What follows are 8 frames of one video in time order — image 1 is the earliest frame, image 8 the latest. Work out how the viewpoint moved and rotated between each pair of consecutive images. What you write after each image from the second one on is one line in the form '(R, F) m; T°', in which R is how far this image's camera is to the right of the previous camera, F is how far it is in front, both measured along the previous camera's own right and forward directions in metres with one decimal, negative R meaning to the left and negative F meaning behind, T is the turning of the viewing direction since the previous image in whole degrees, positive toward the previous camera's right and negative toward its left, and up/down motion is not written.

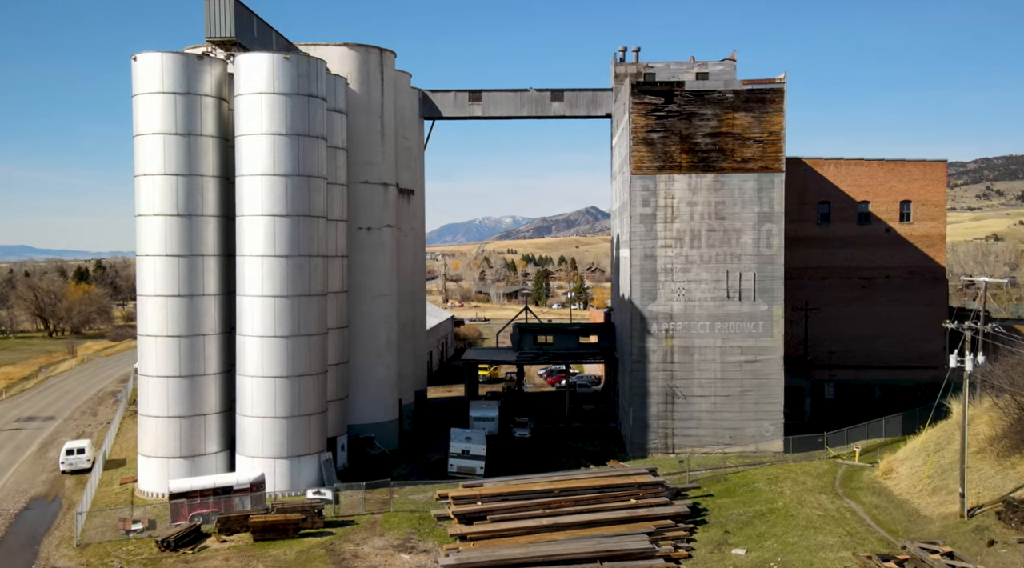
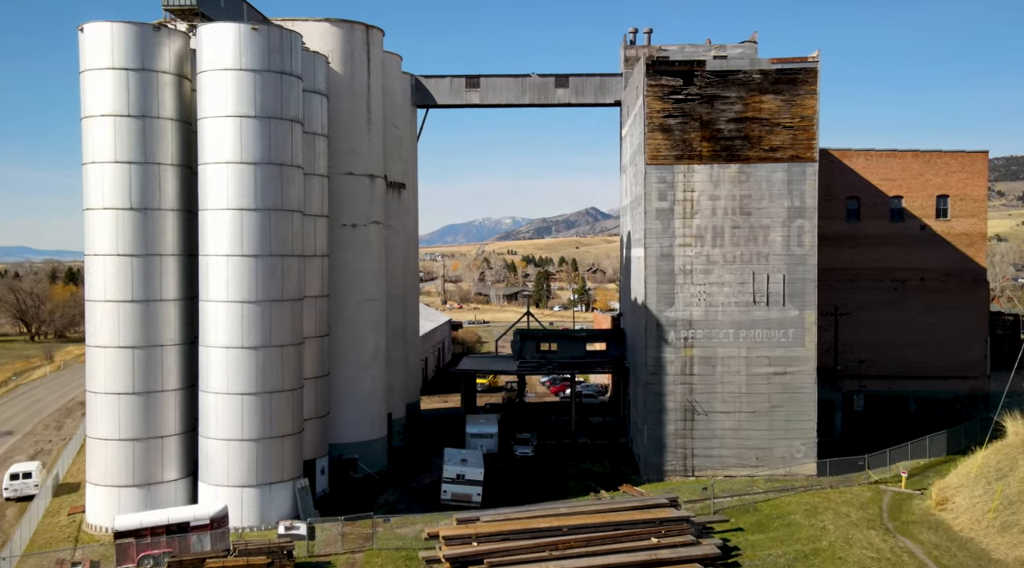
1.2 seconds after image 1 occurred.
(0.0, +4.1) m; 0°
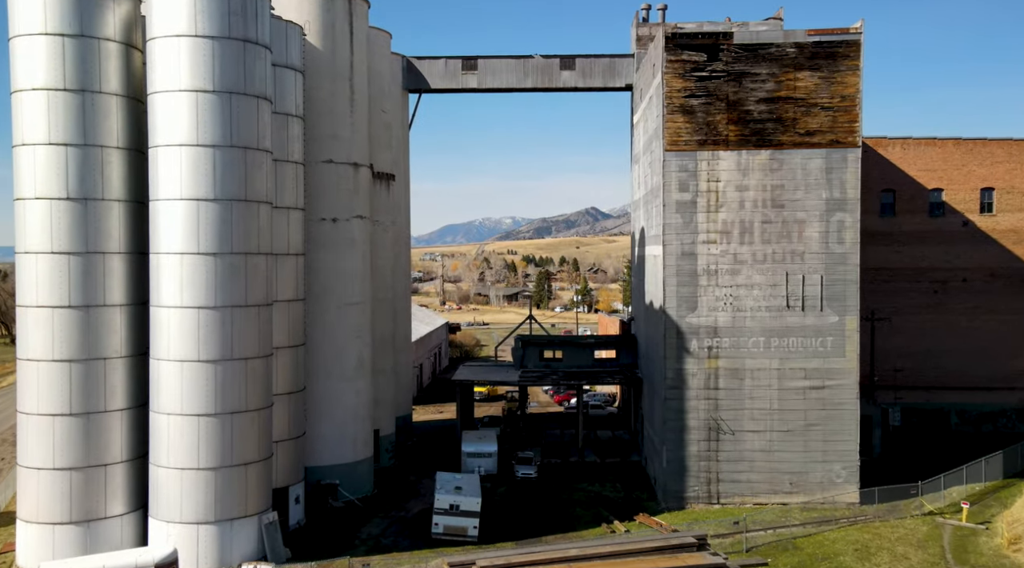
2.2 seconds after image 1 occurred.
(0.0, +4.1) m; 0°
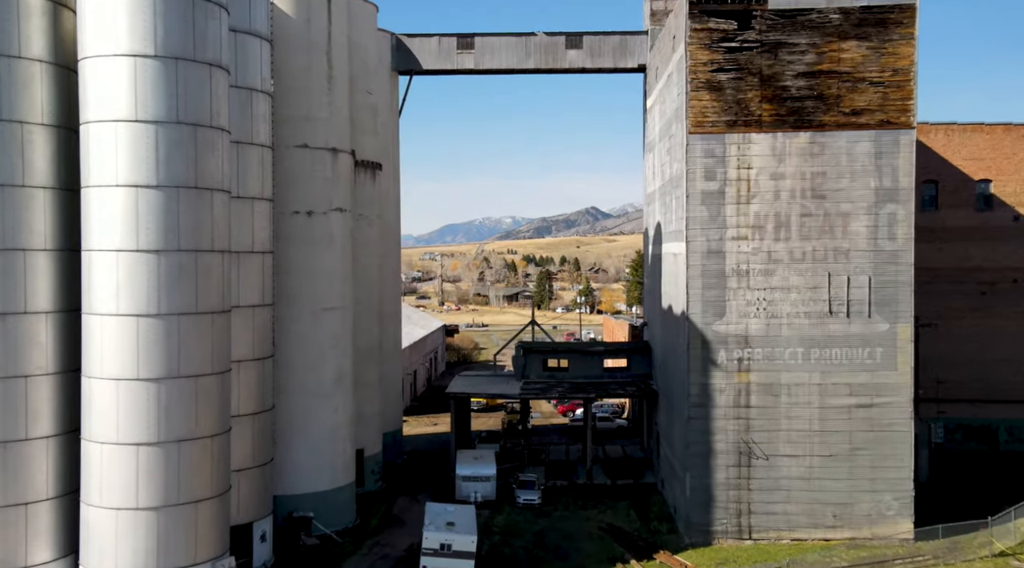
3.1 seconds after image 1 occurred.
(0.0, +4.1) m; 0°
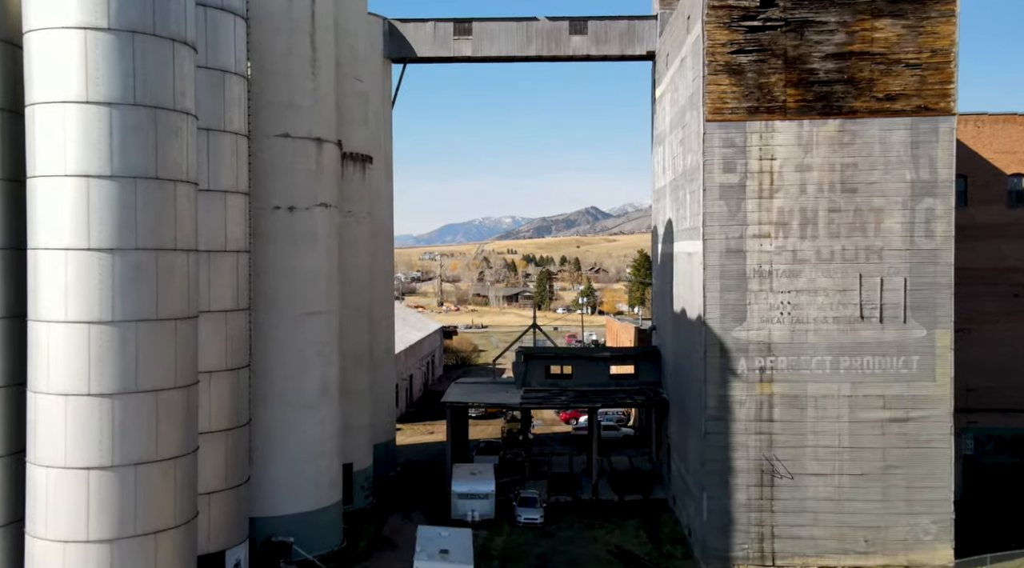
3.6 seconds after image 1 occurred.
(0.0, +2.4) m; 0°
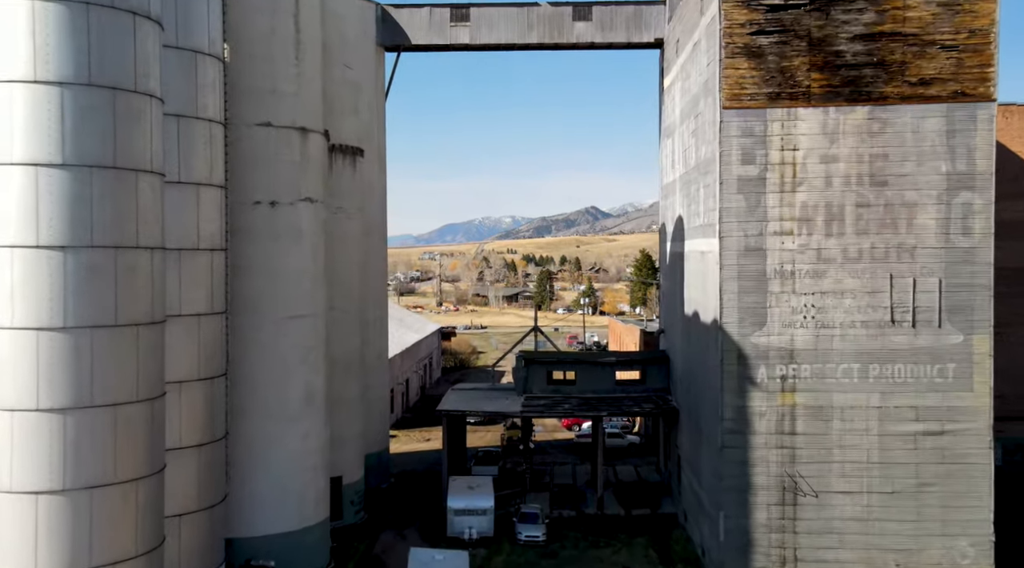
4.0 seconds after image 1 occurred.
(0.0, +2.0) m; 0°
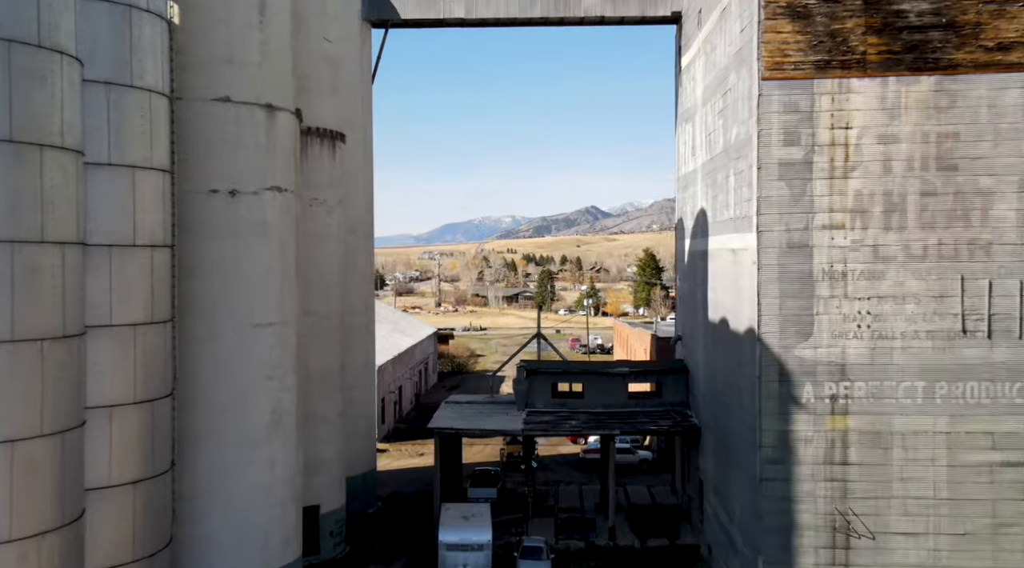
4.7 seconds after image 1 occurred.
(0.0, +3.5) m; 0°
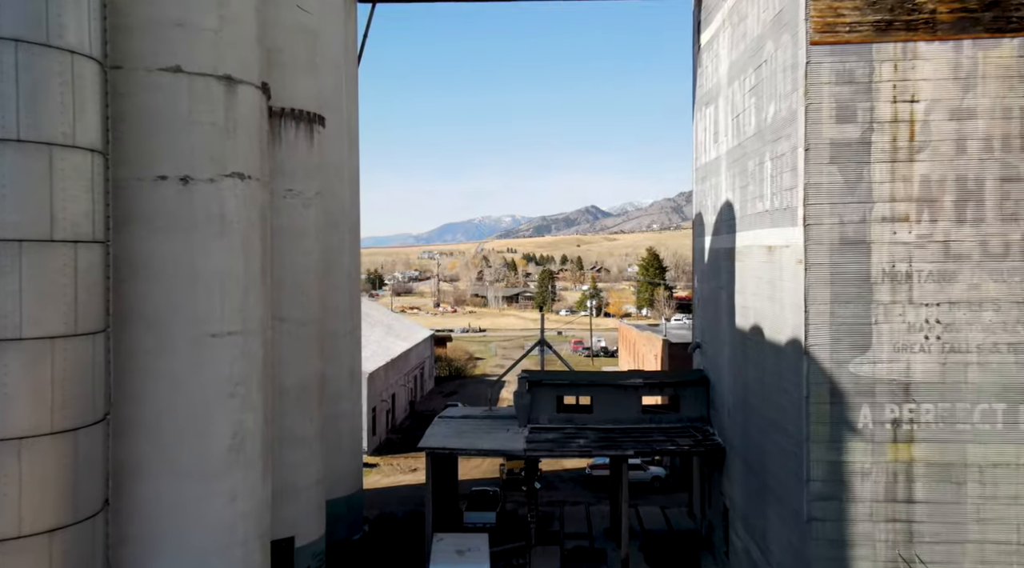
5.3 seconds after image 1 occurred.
(0.0, +3.1) m; 0°
